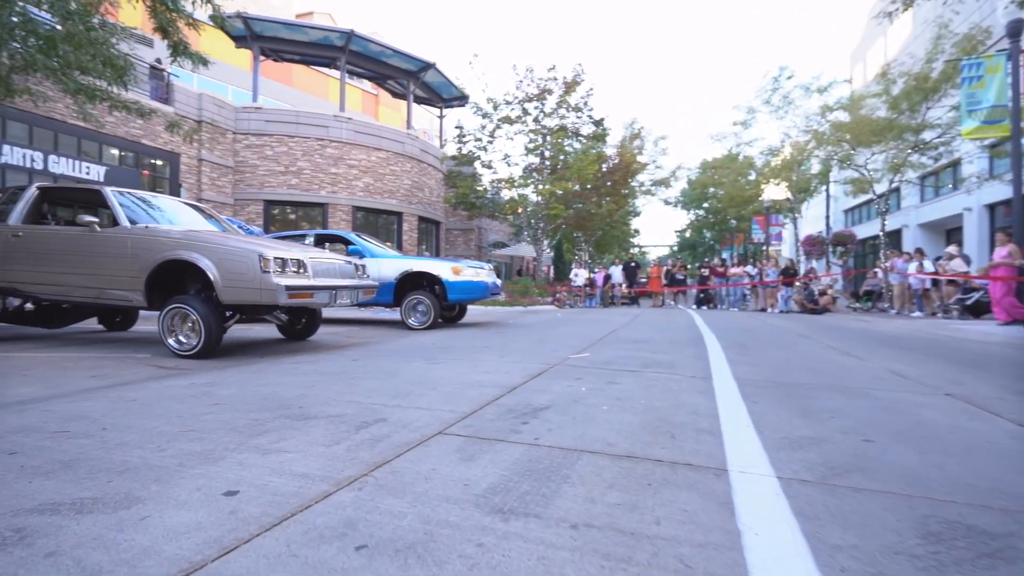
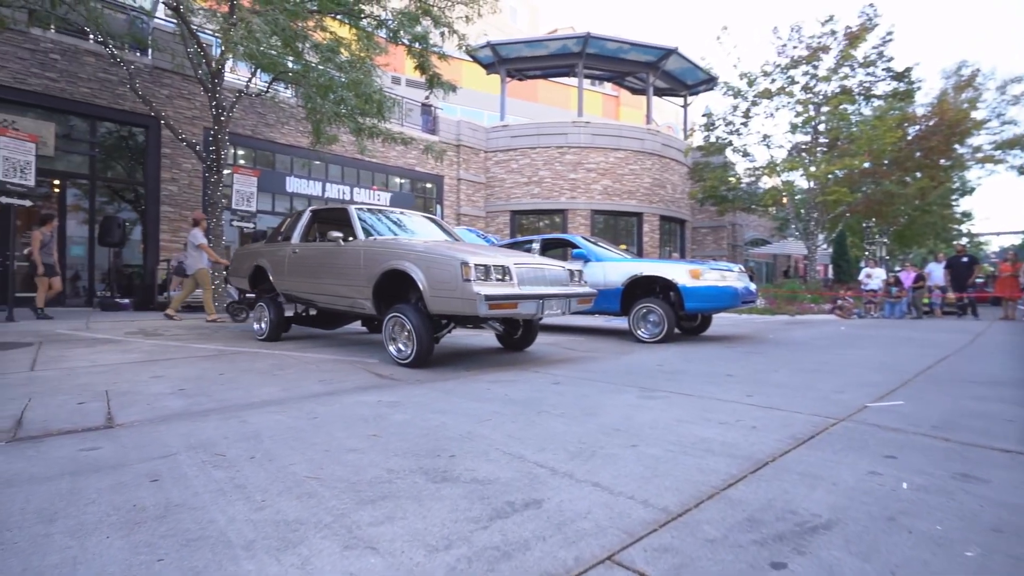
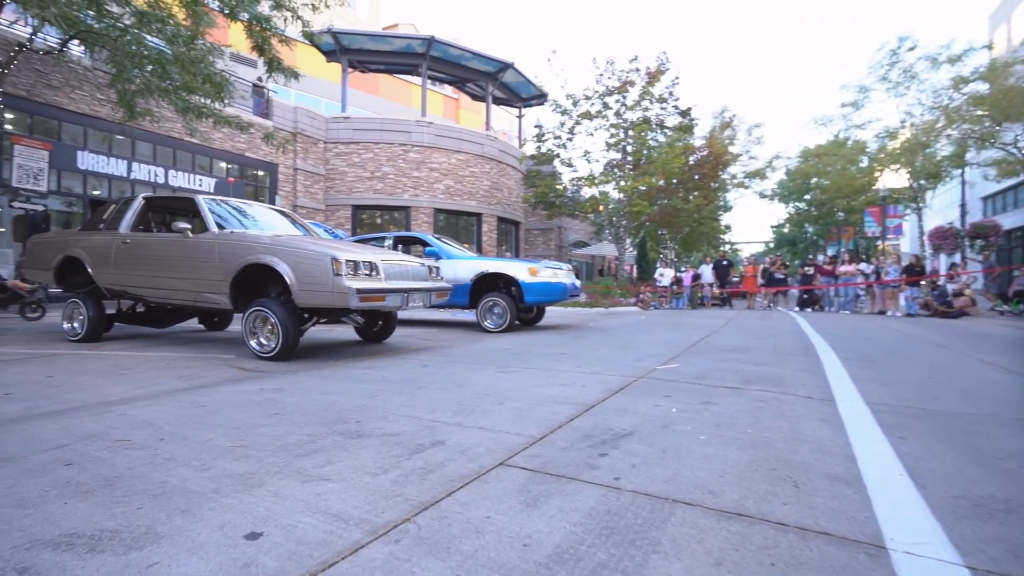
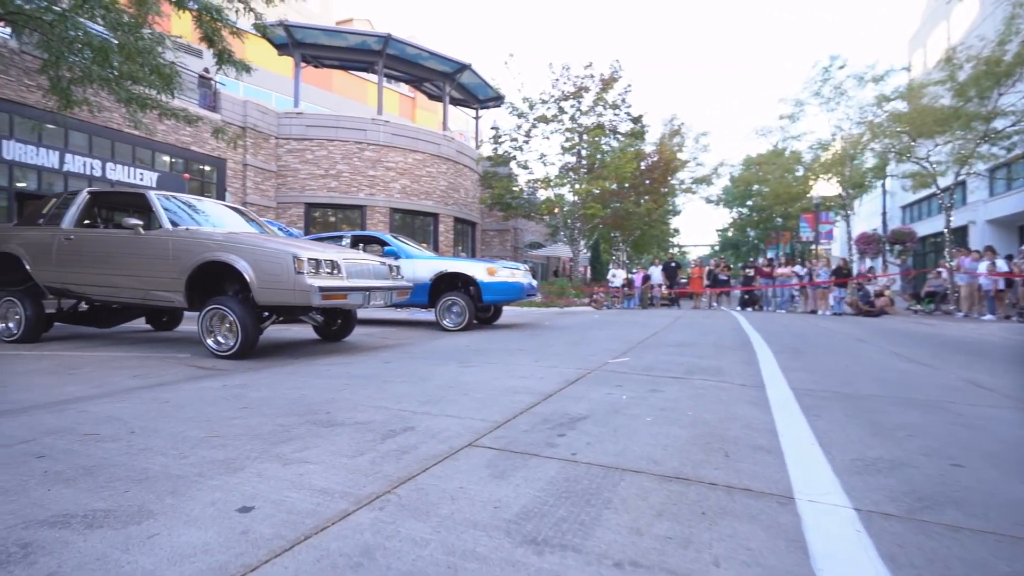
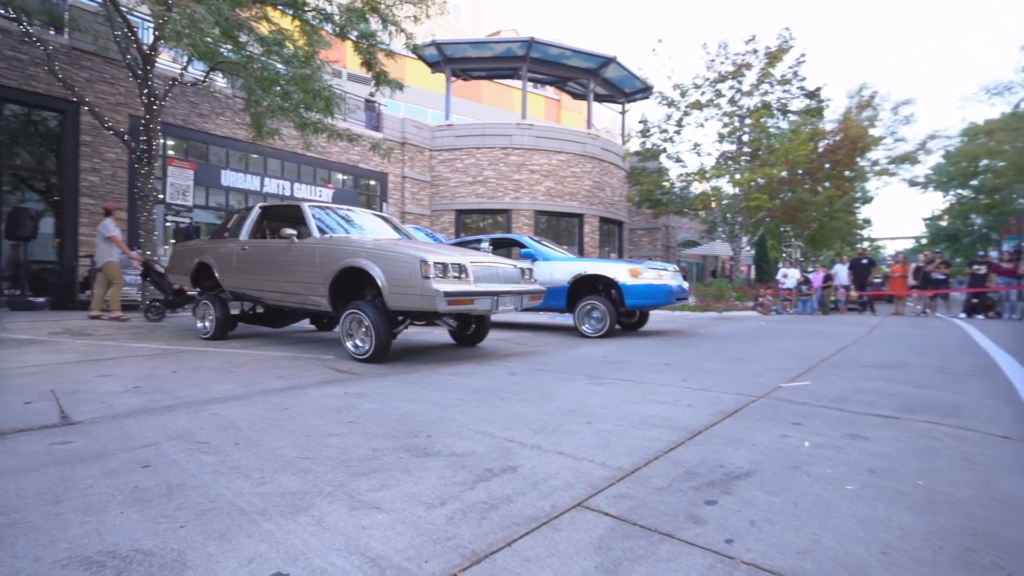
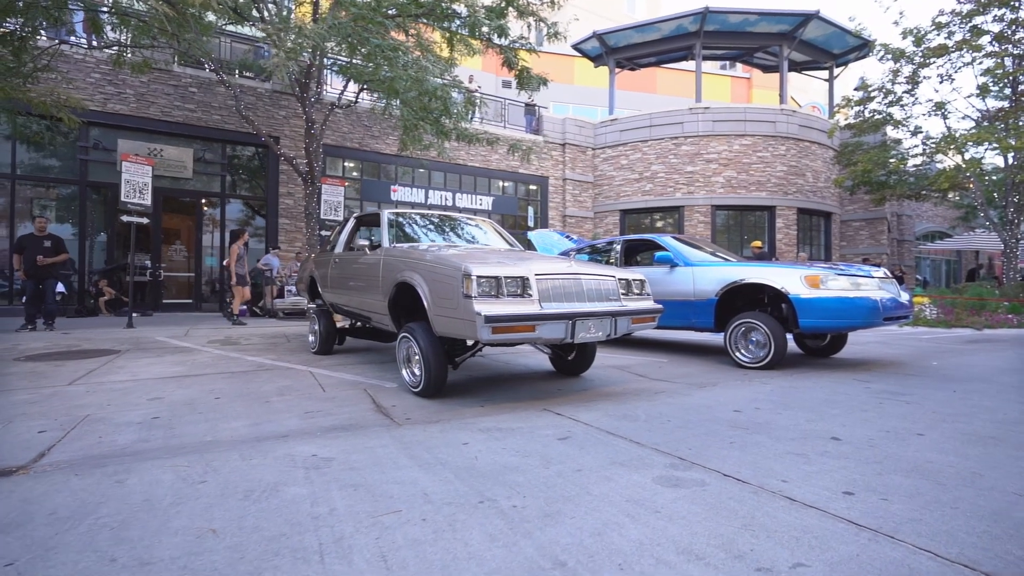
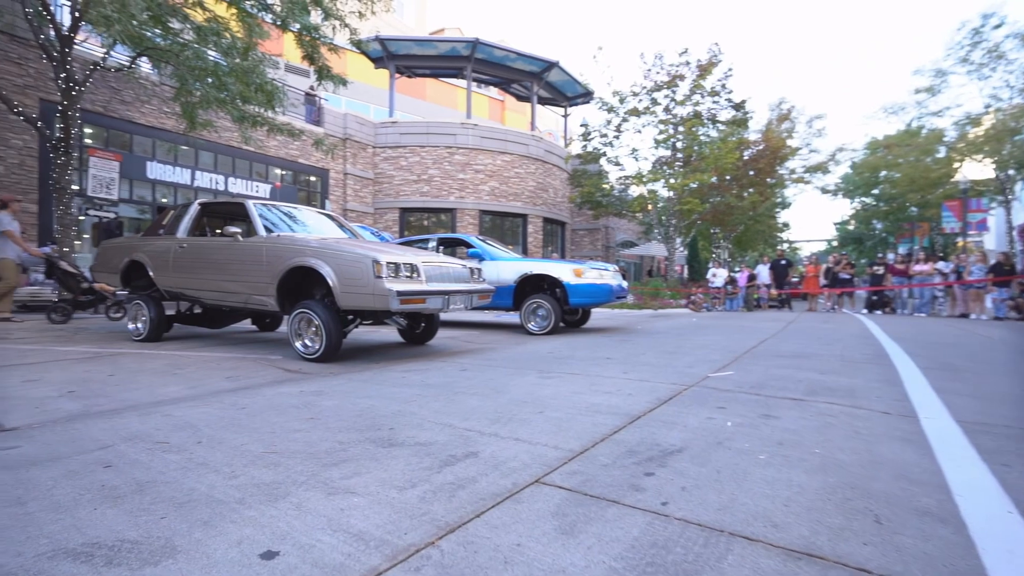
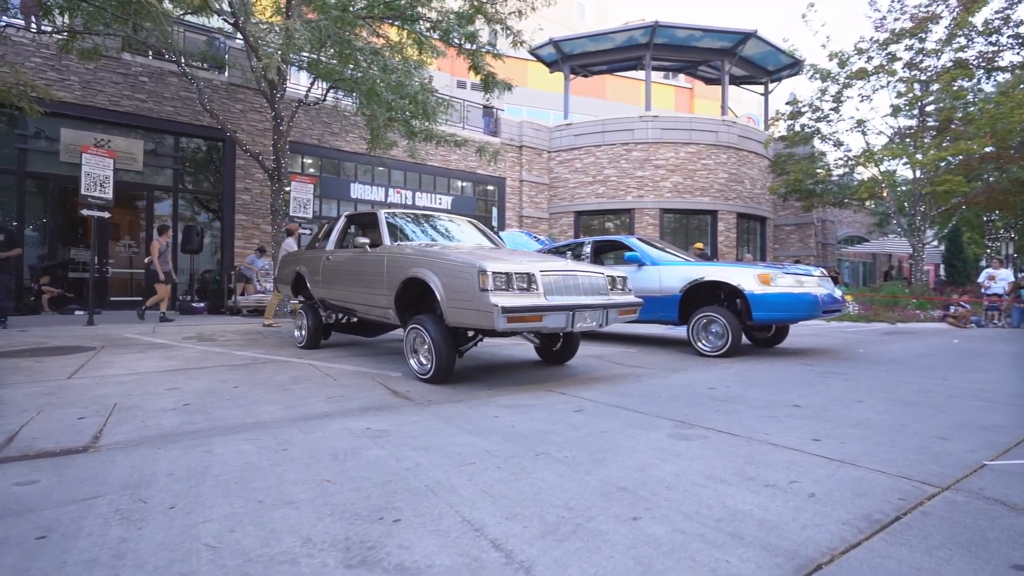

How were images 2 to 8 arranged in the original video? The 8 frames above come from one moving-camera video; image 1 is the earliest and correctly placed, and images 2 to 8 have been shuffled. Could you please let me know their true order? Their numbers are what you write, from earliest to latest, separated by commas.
4, 3, 7, 5, 2, 8, 6
